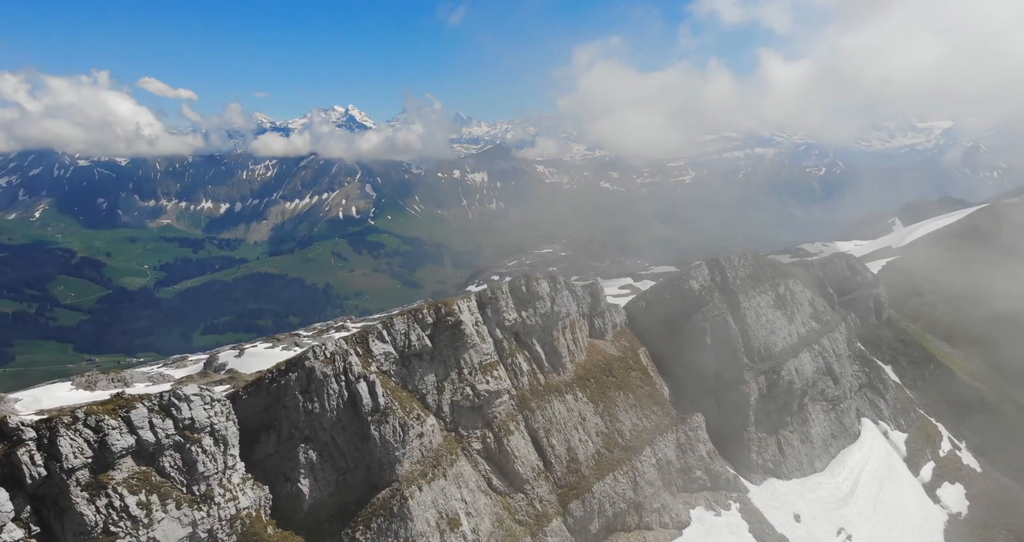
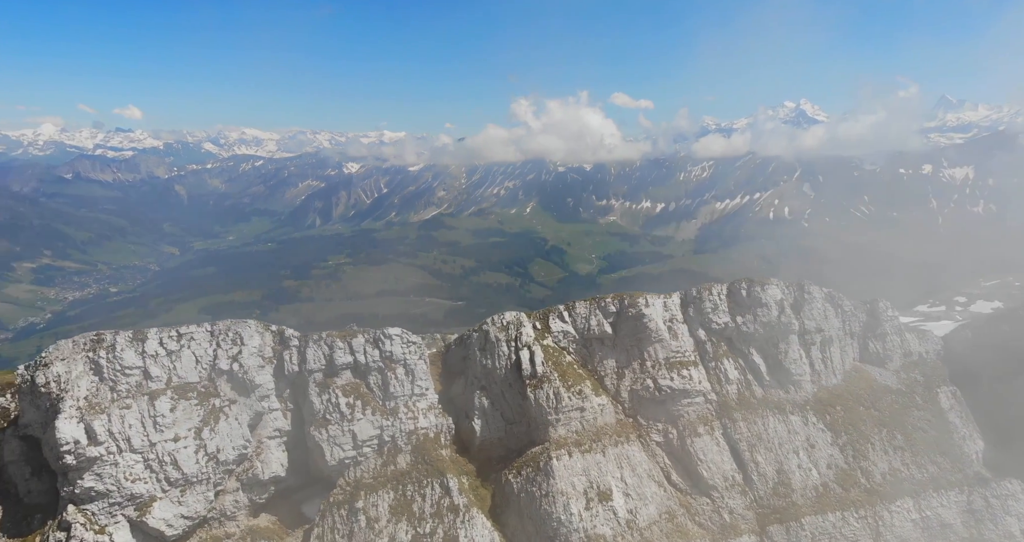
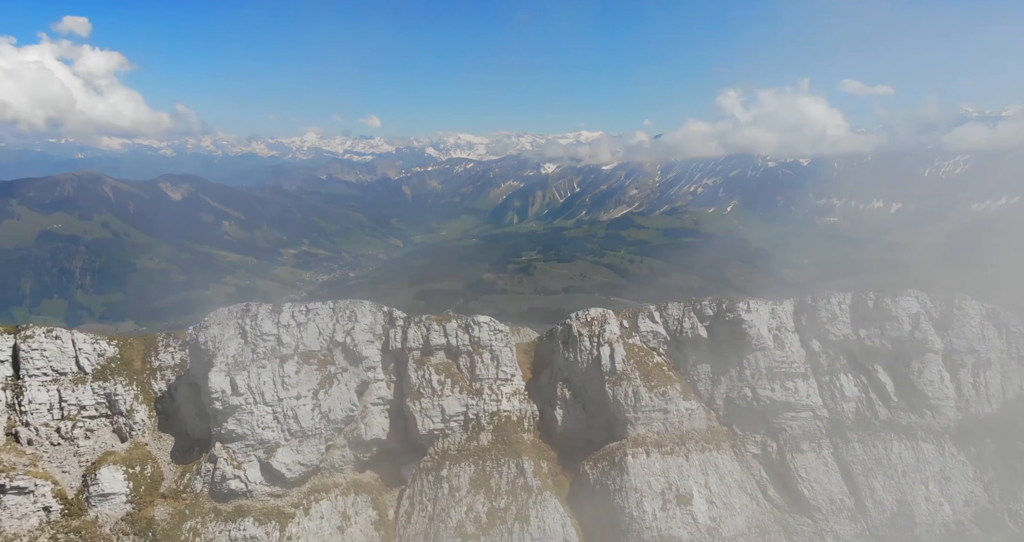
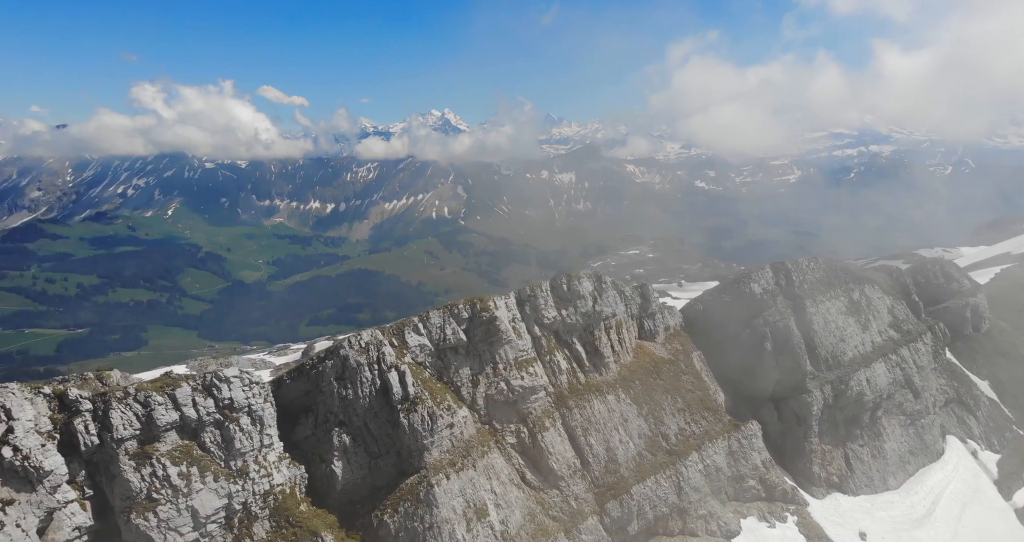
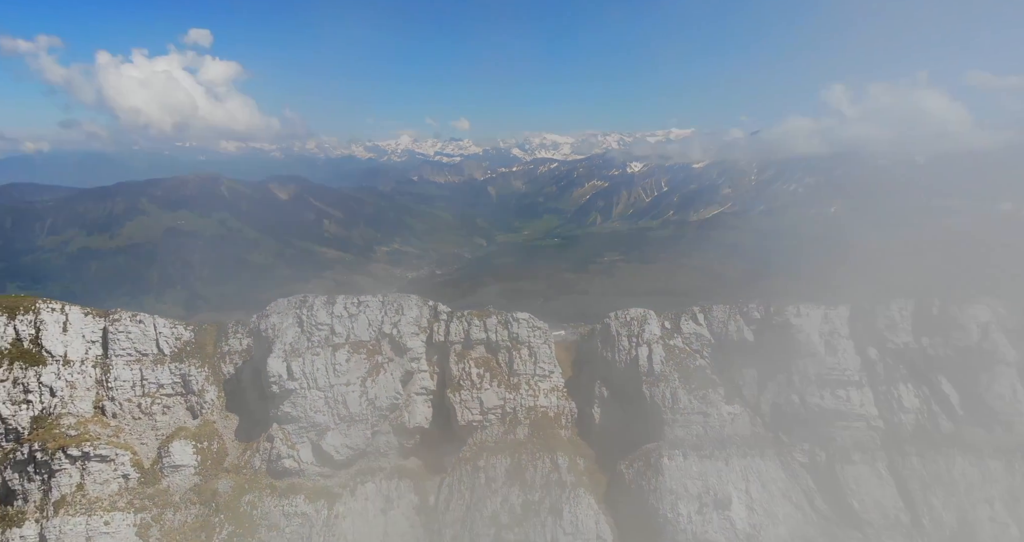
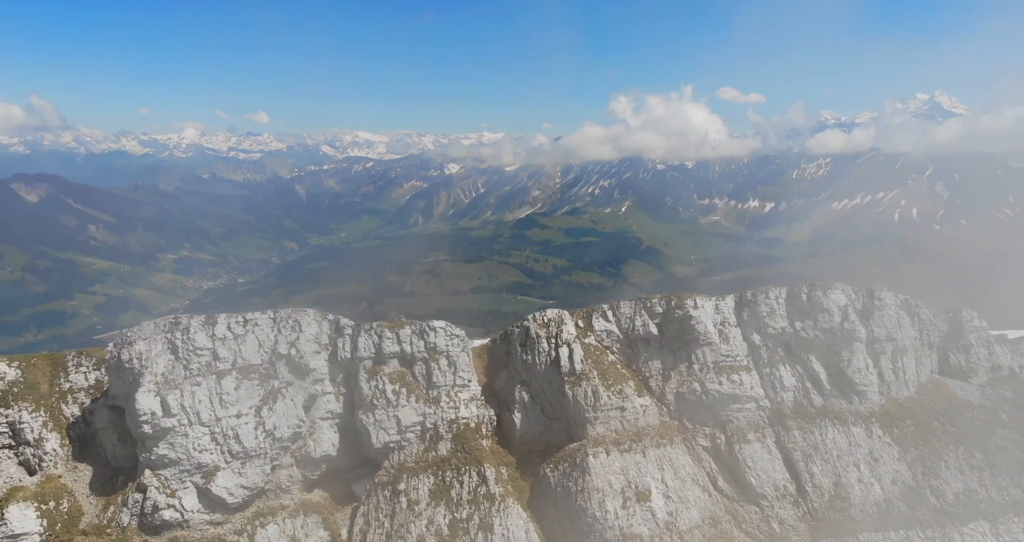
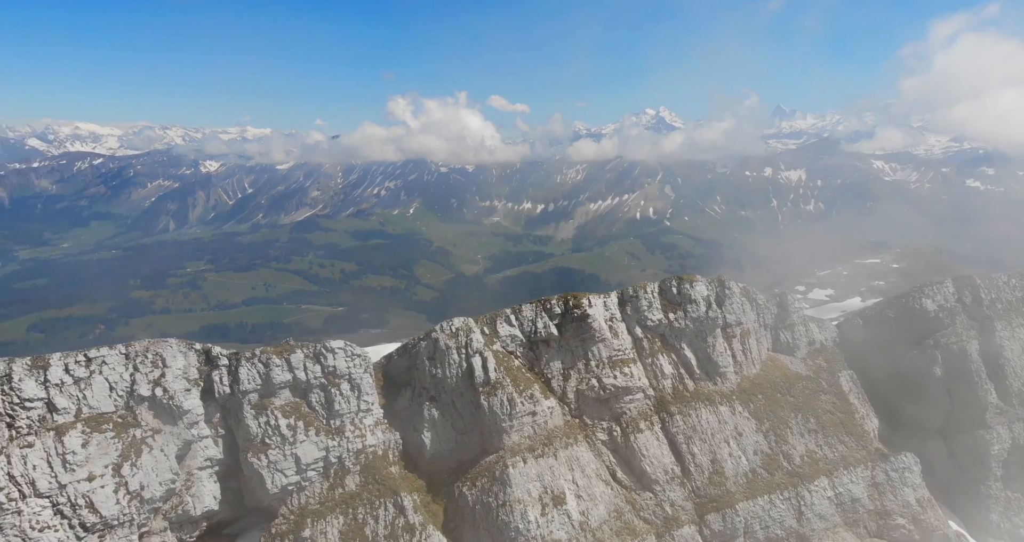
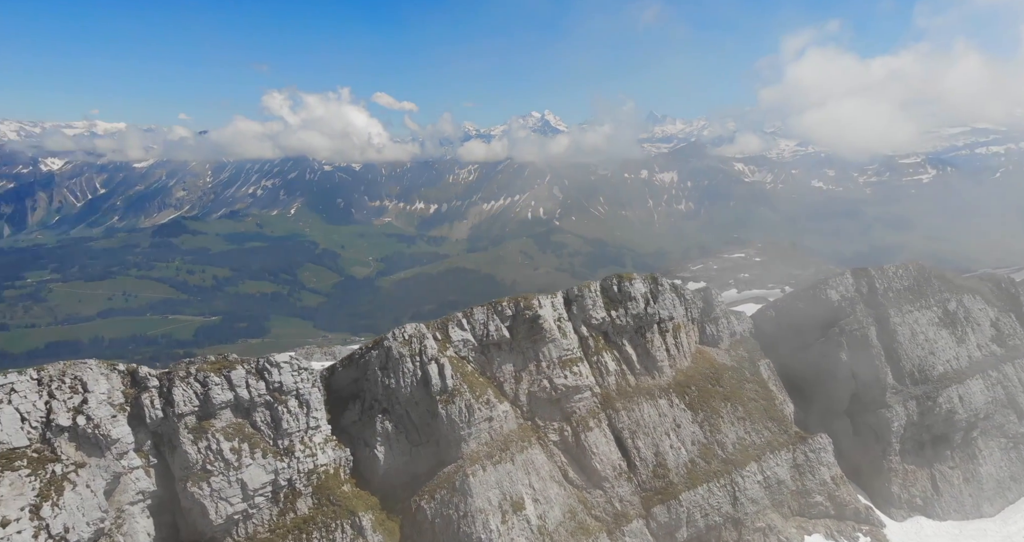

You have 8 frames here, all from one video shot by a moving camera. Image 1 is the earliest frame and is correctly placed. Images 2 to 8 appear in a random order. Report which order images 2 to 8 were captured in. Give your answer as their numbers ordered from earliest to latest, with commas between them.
4, 8, 7, 2, 6, 3, 5
